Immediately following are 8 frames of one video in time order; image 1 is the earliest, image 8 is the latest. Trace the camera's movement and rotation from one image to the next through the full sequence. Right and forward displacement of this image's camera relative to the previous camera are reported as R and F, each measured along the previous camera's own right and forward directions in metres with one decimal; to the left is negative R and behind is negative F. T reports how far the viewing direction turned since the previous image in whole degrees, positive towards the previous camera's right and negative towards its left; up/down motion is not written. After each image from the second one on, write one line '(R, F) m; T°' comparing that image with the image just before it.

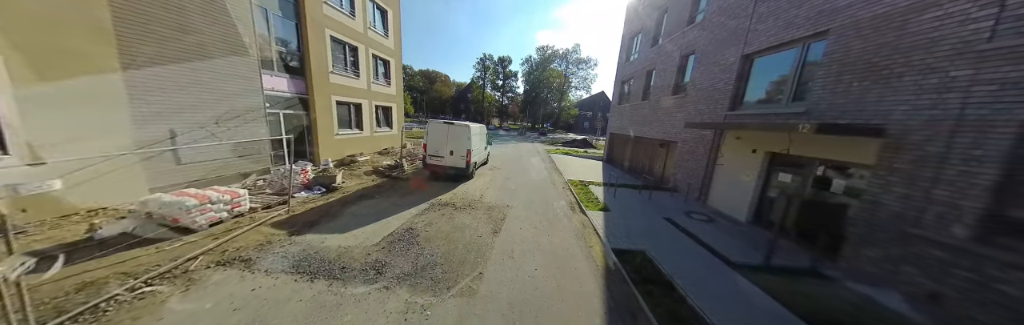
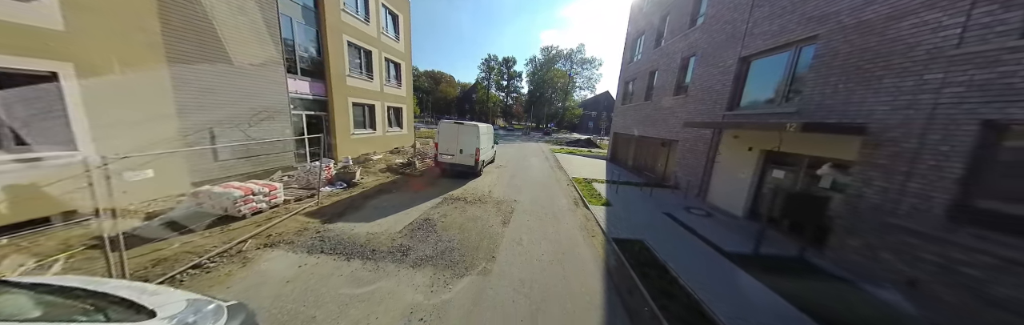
(-0.1, -0.4) m; -1°
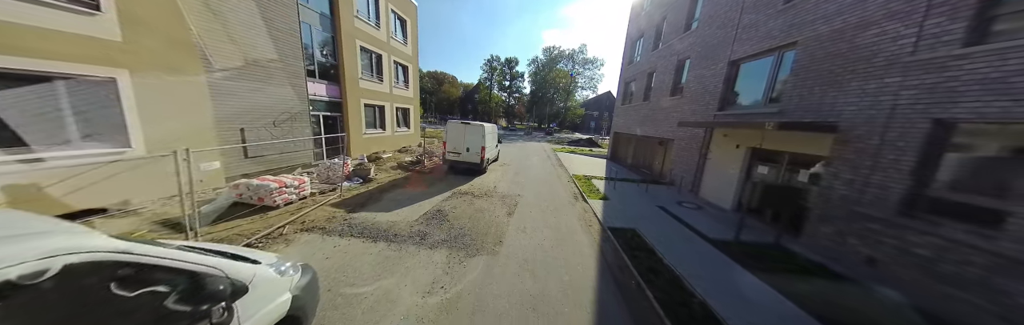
(-0.1, -0.5) m; -1°
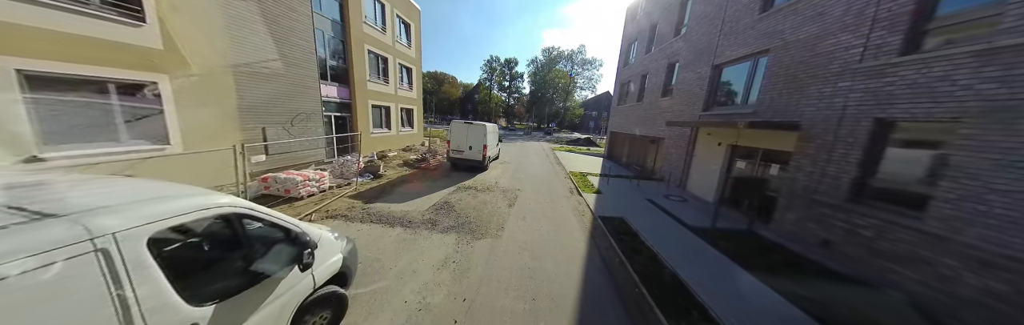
(0.0, -0.5) m; 0°
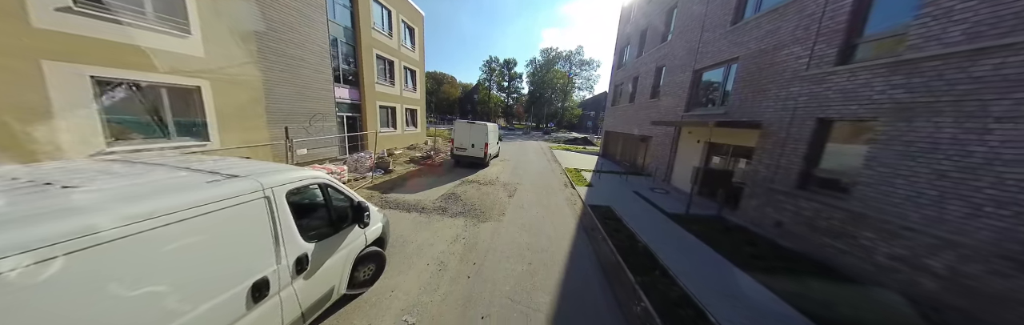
(0.0, -0.7) m; 0°
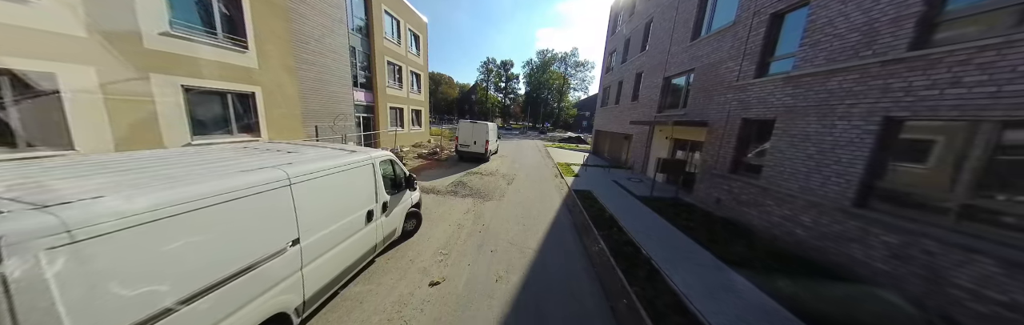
(0.0, -1.4) m; +1°
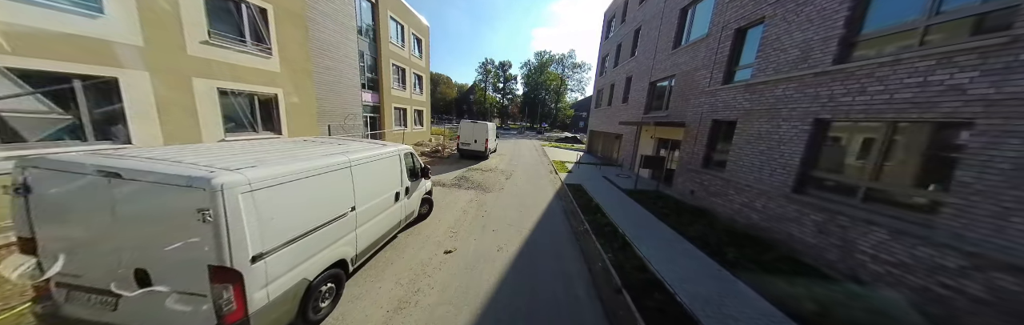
(0.0, -0.8) m; +1°
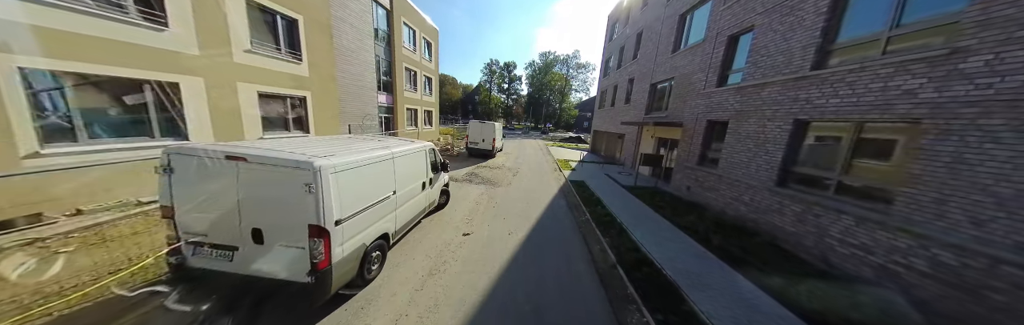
(-0.1, -0.6) m; -1°
